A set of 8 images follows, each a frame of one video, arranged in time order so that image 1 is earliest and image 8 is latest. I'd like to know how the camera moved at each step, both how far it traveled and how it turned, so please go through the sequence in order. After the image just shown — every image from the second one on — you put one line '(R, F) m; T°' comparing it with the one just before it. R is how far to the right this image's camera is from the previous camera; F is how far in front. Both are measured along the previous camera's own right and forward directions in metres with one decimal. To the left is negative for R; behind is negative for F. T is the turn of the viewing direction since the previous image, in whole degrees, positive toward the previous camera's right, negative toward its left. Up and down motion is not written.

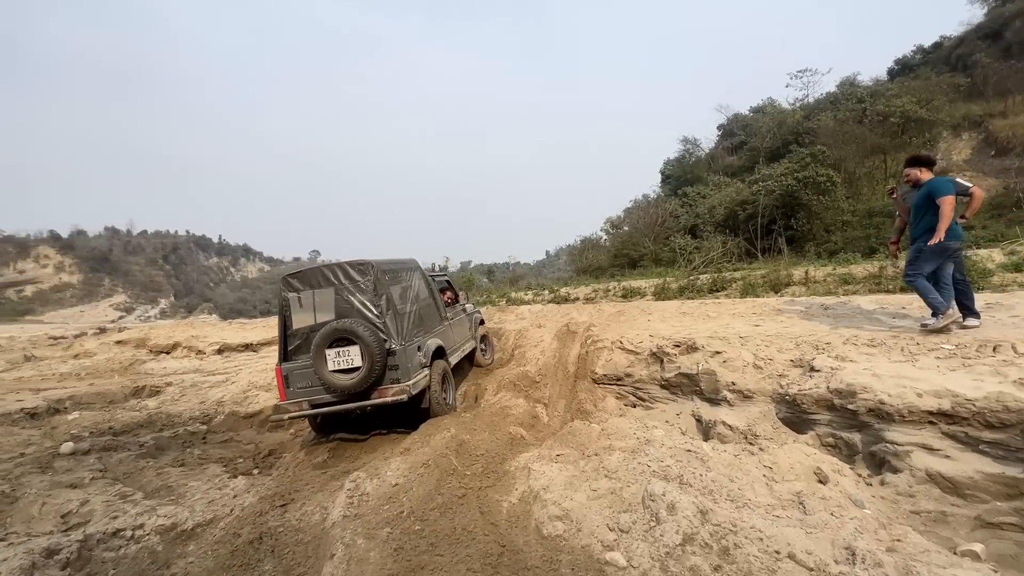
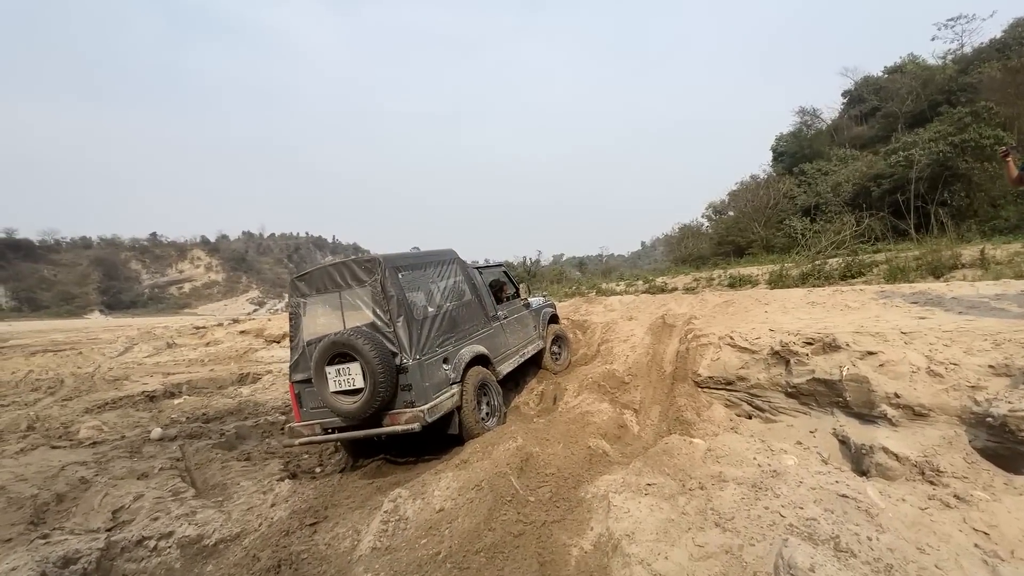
(+0.2, +1.0) m; -11°
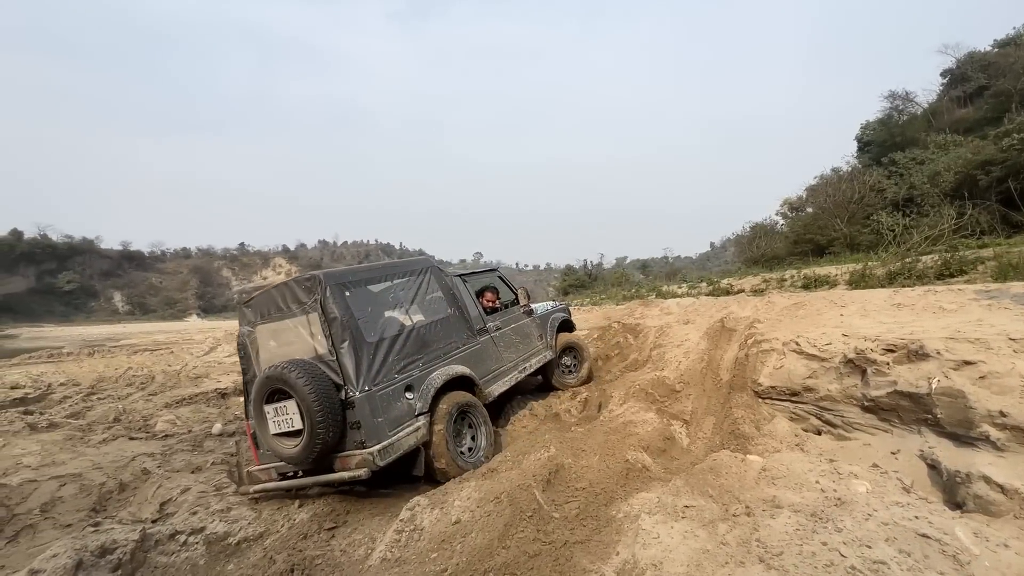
(+0.3, +0.2) m; -8°
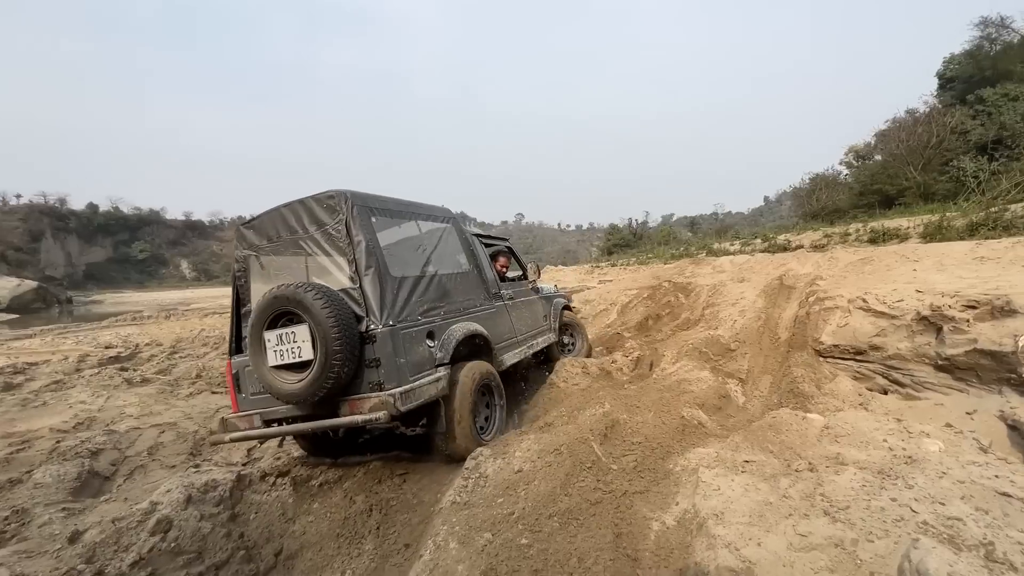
(-0.1, 0.0) m; -5°
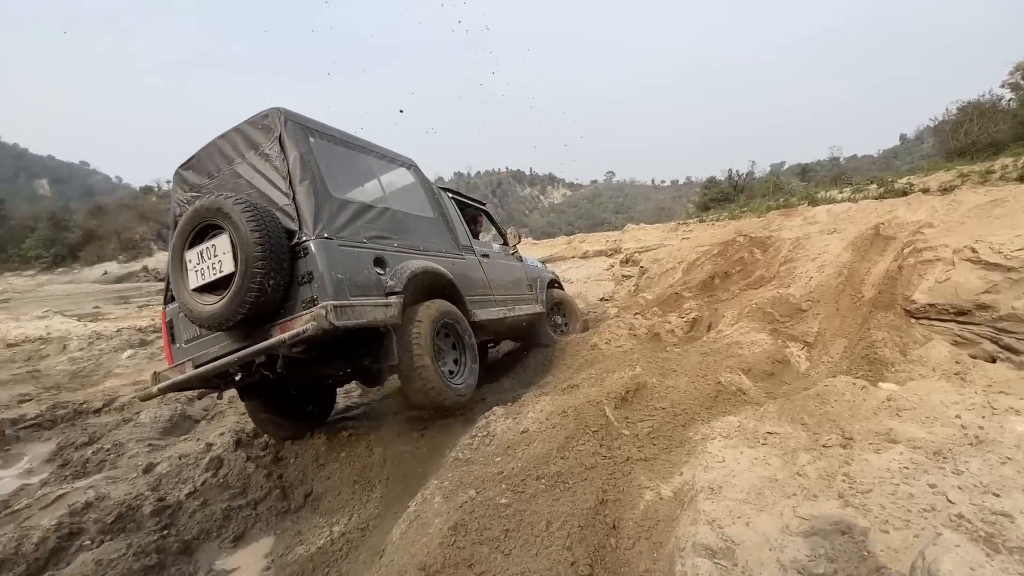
(+0.6, +0.2) m; -11°
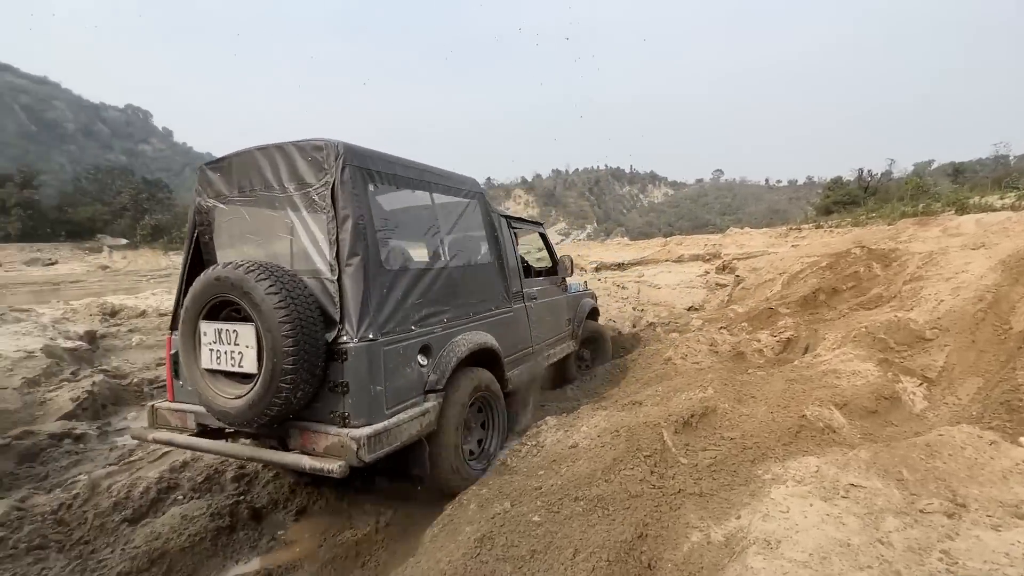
(+0.2, +0.1) m; -11°
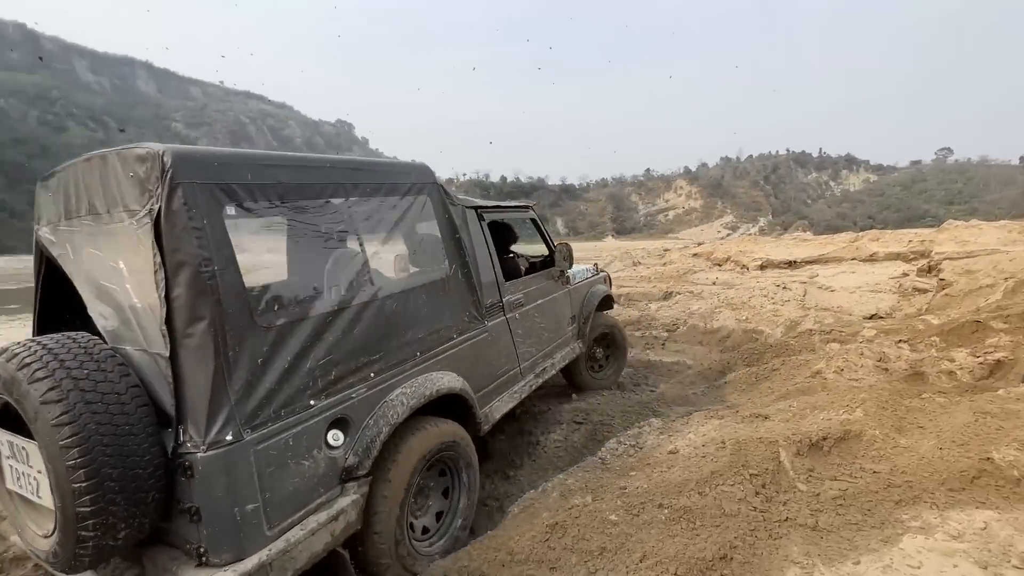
(+0.4, 0.0) m; -18°
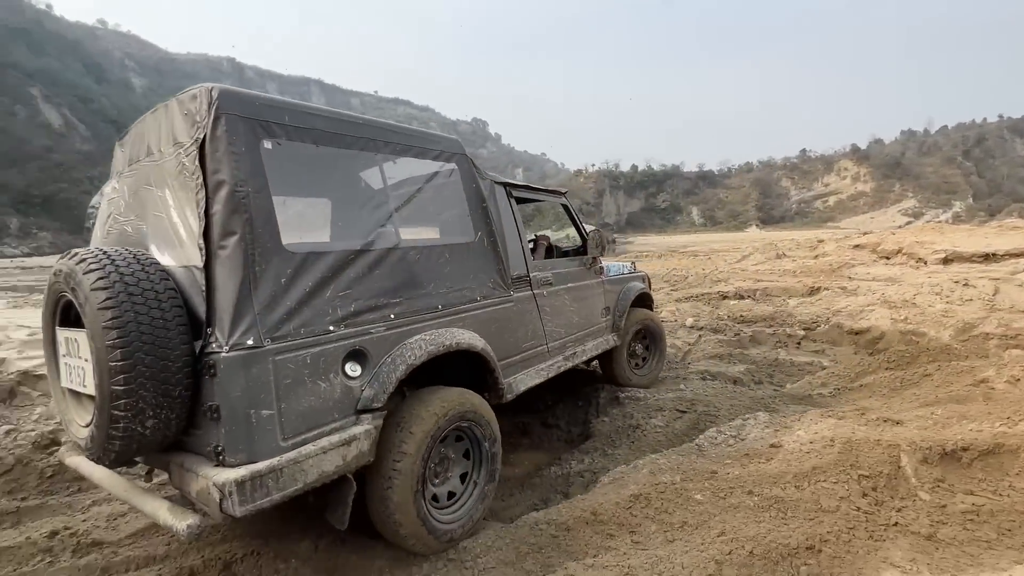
(+0.2, -0.2) m; -15°
